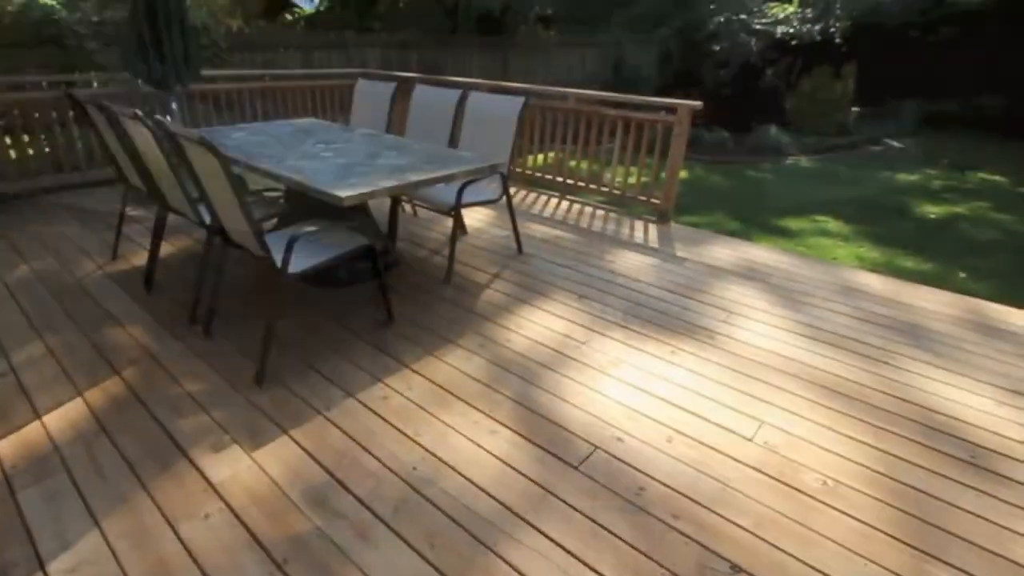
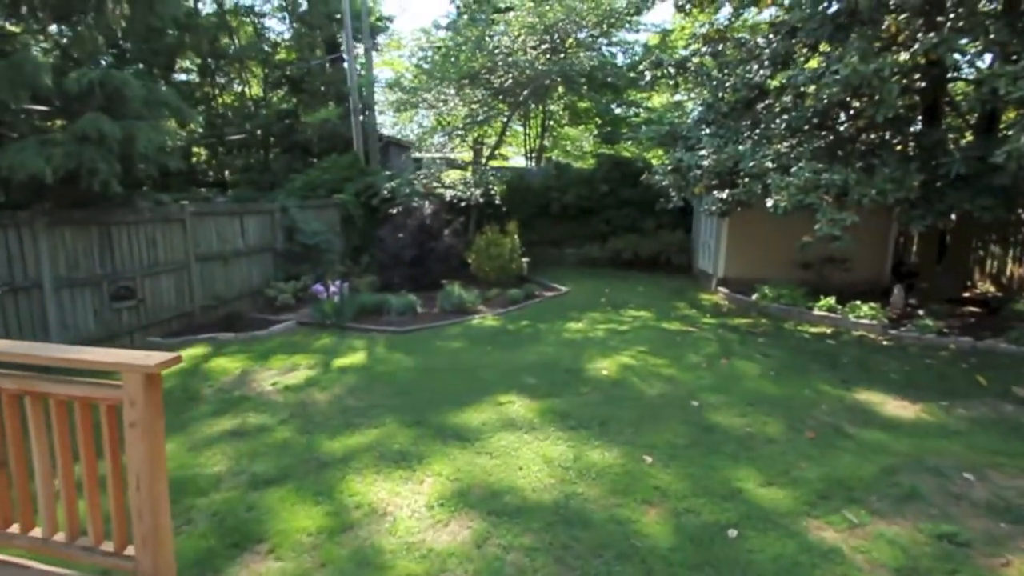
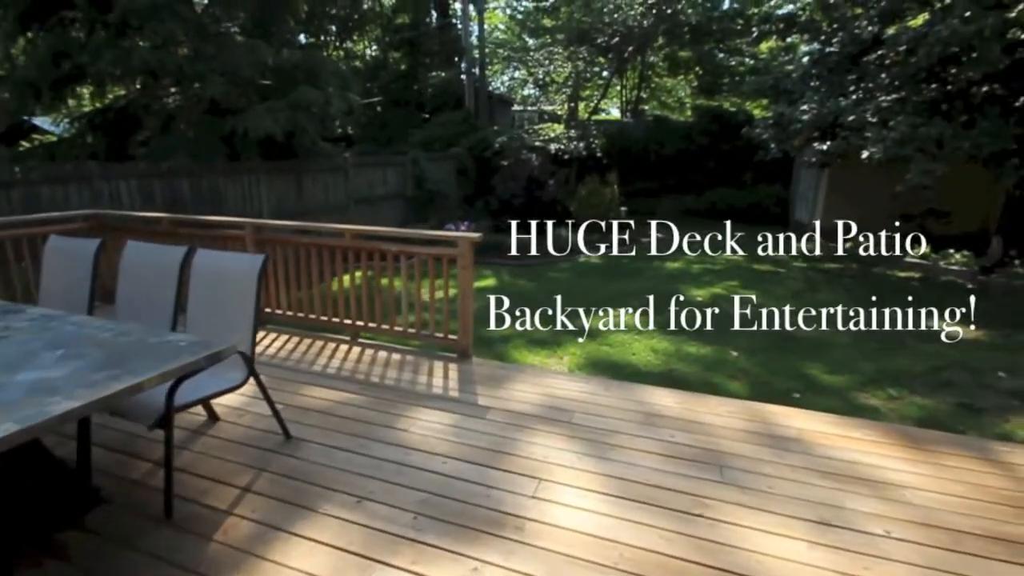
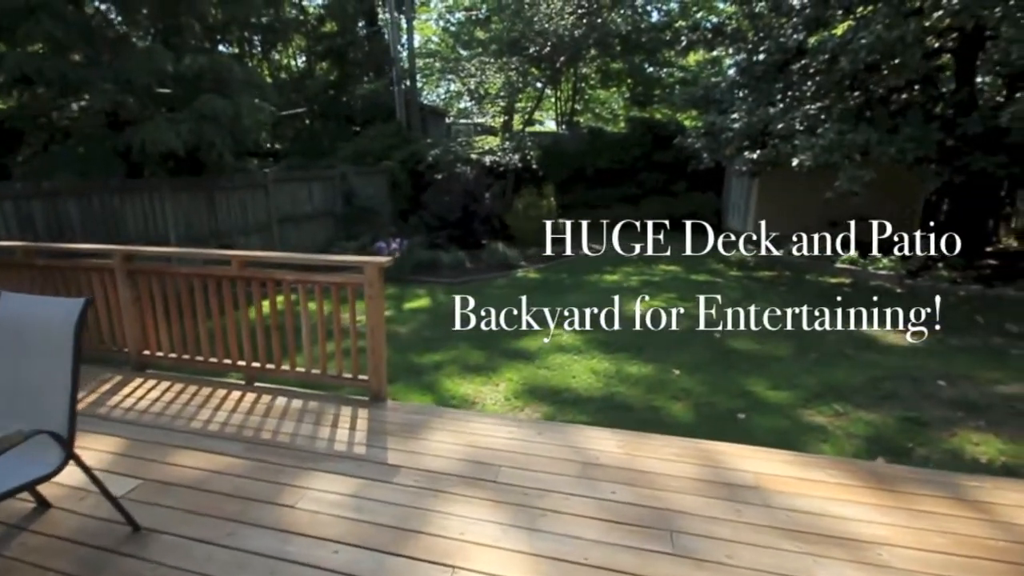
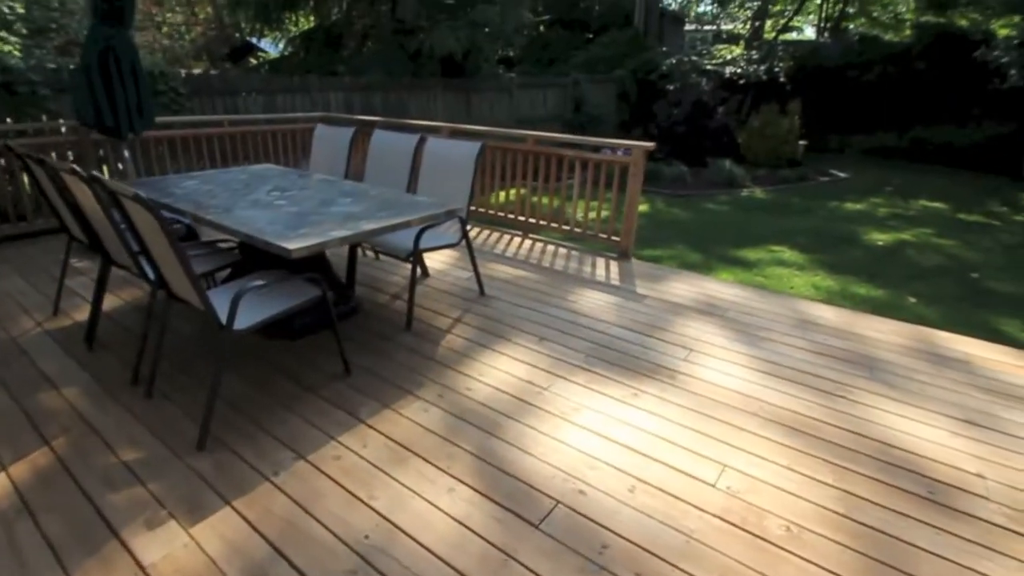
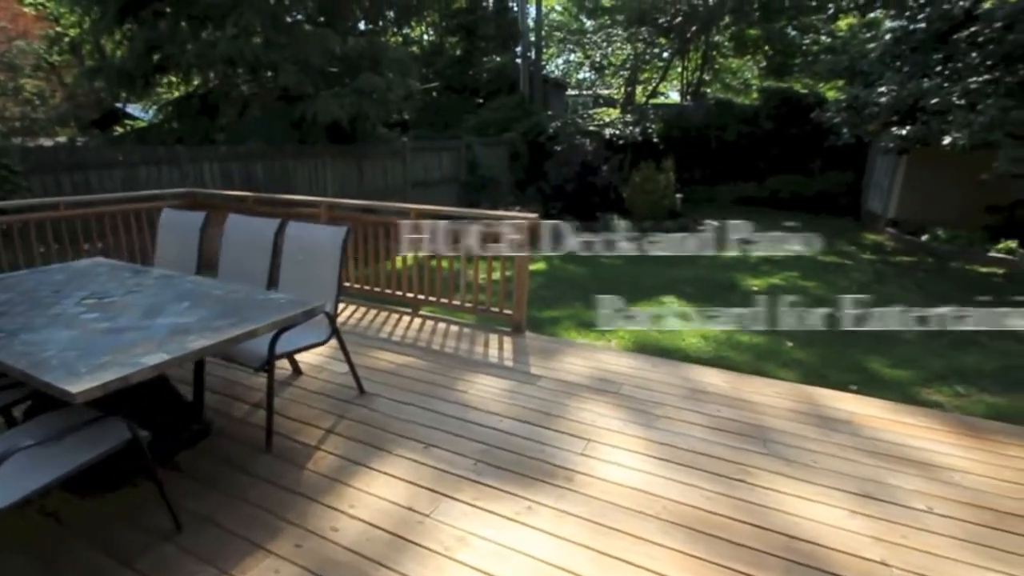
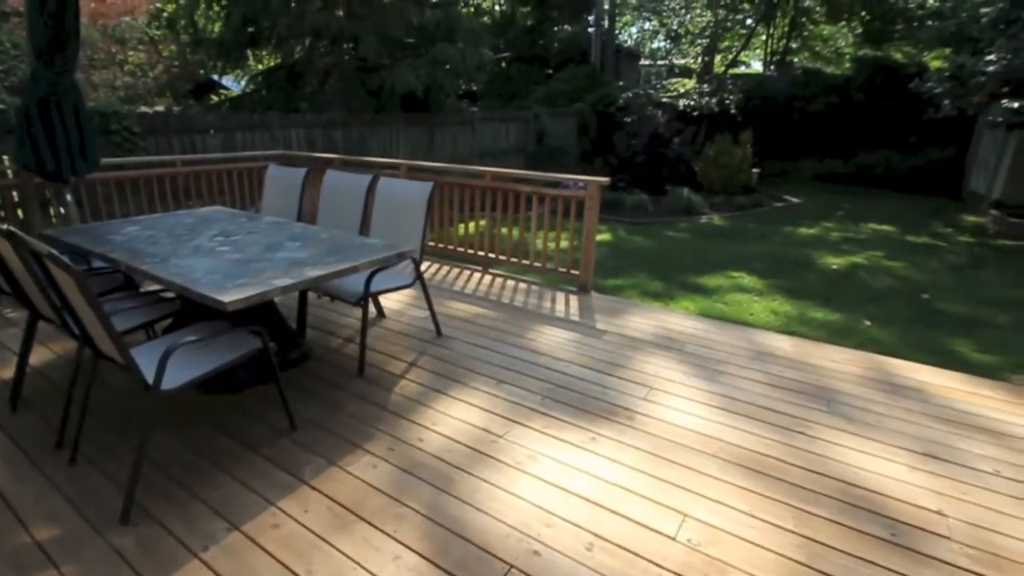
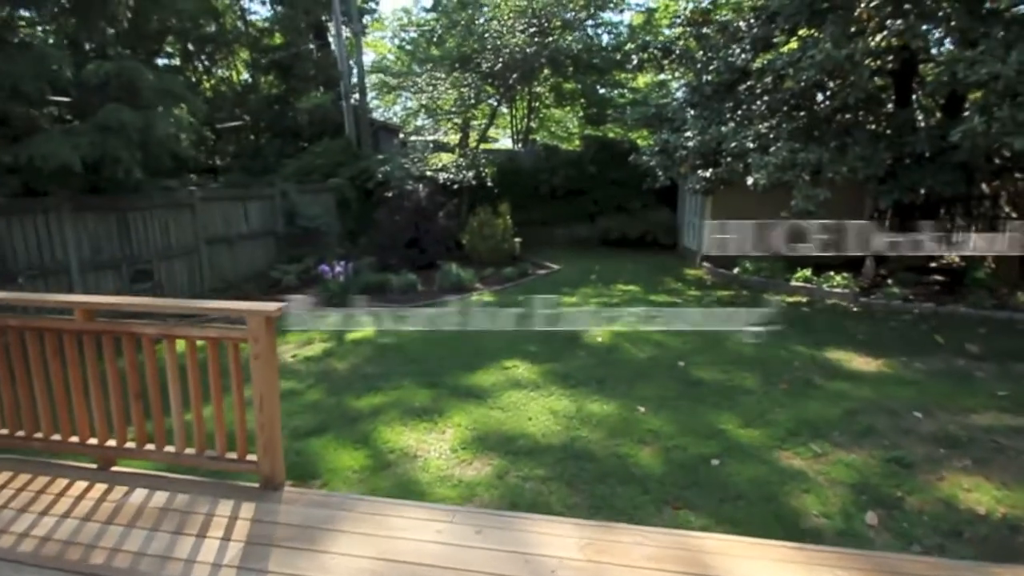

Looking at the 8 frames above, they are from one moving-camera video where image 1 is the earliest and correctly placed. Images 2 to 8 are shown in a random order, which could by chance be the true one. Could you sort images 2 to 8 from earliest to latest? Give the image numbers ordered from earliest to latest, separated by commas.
5, 7, 6, 3, 4, 8, 2
